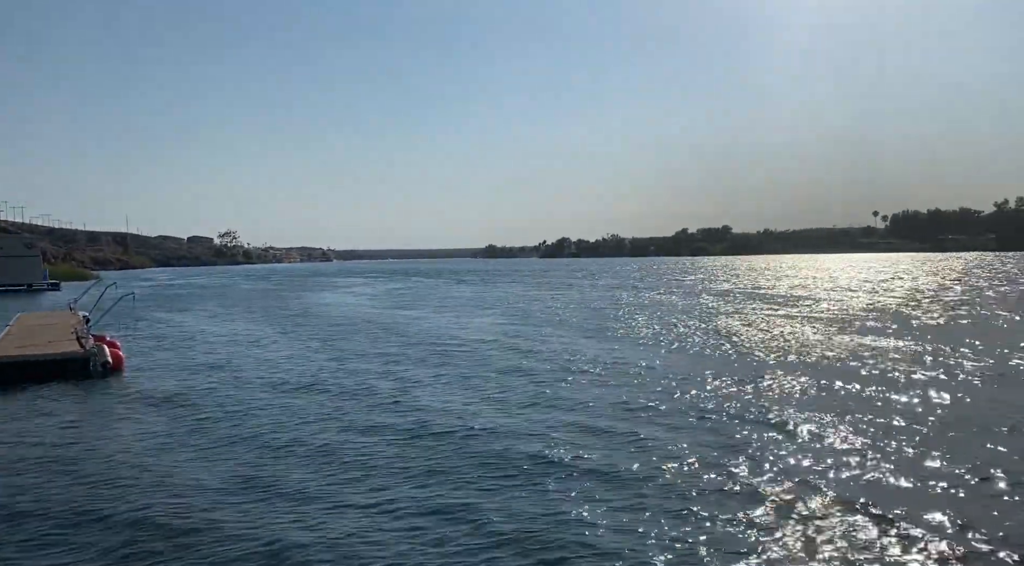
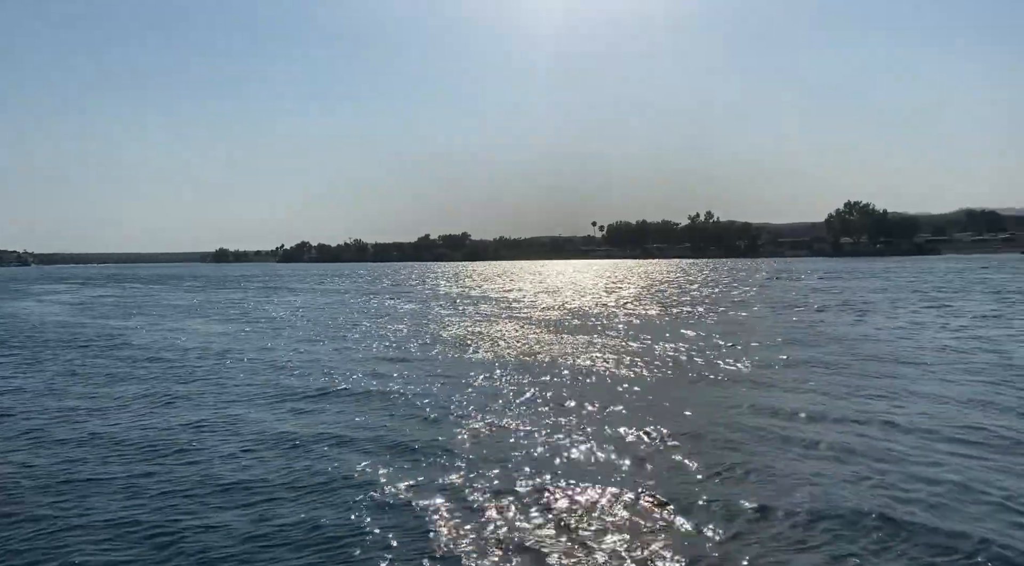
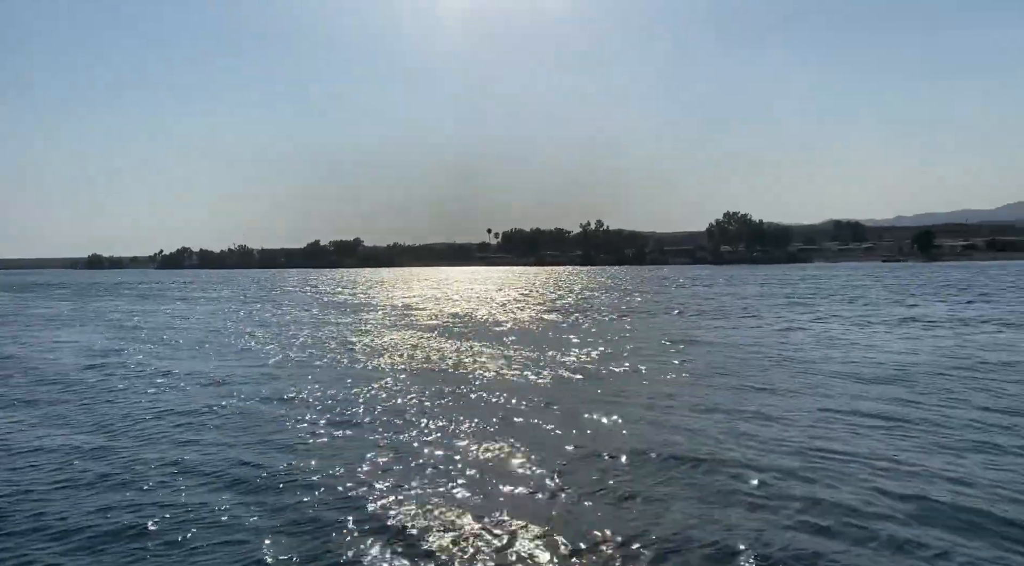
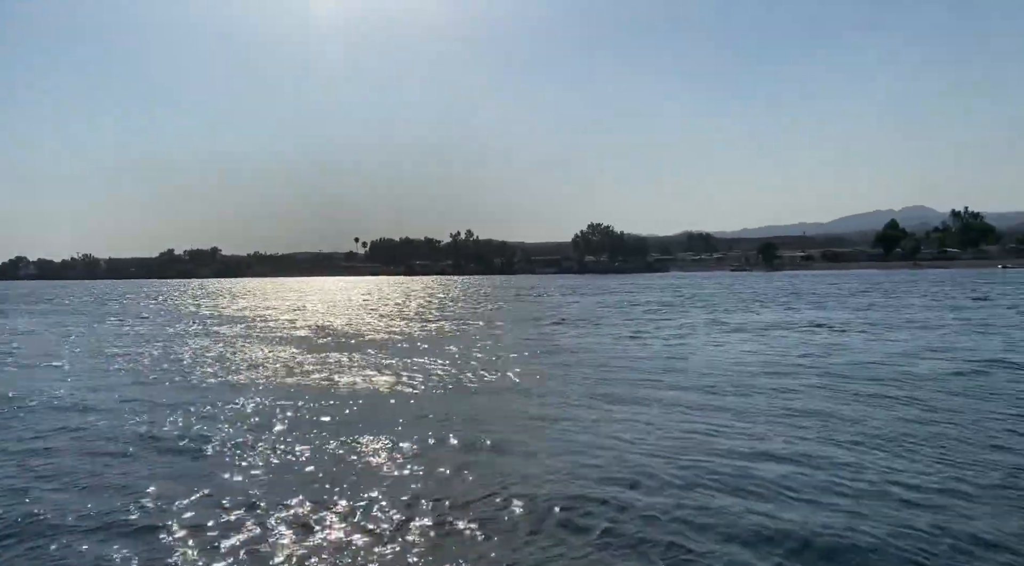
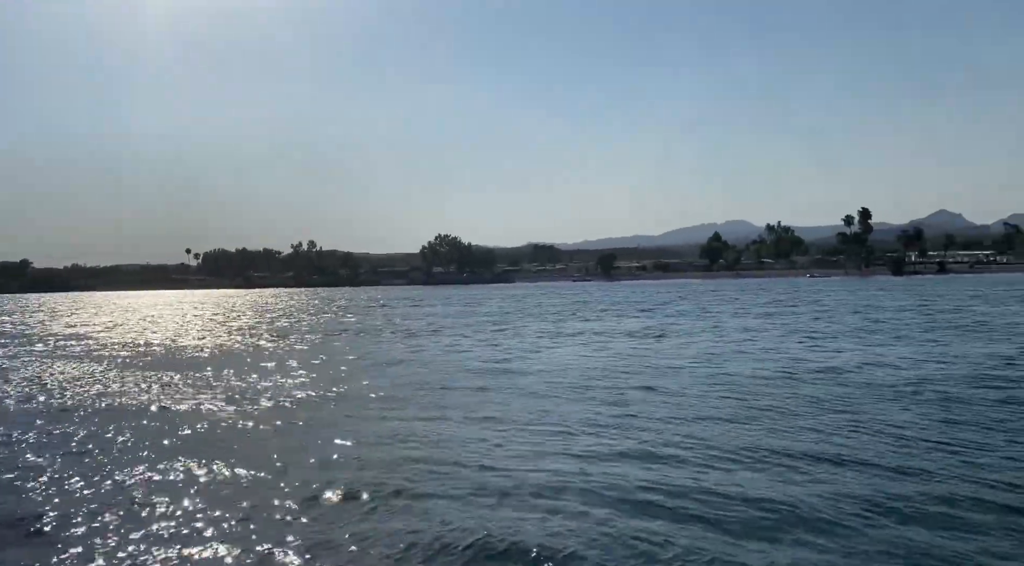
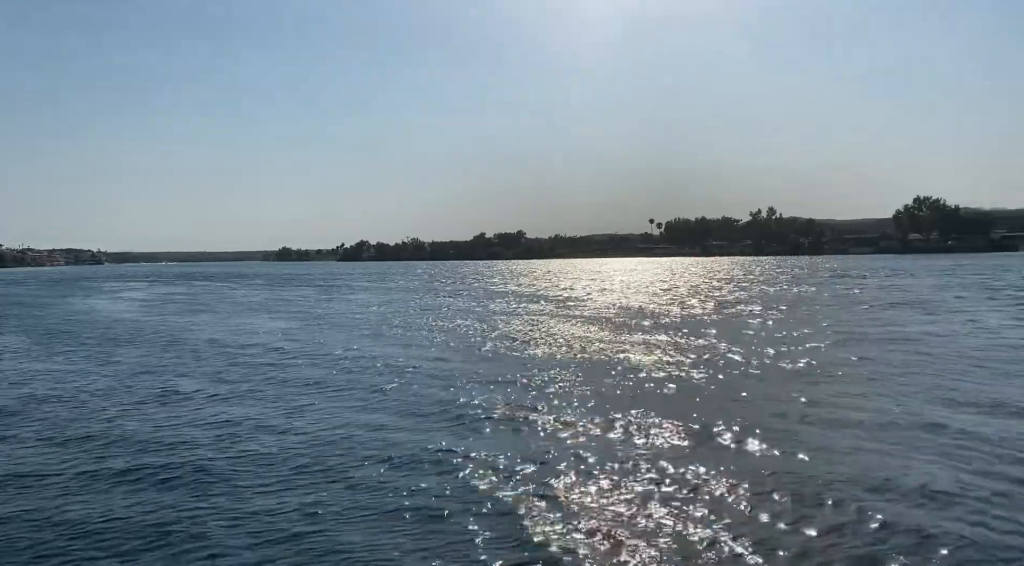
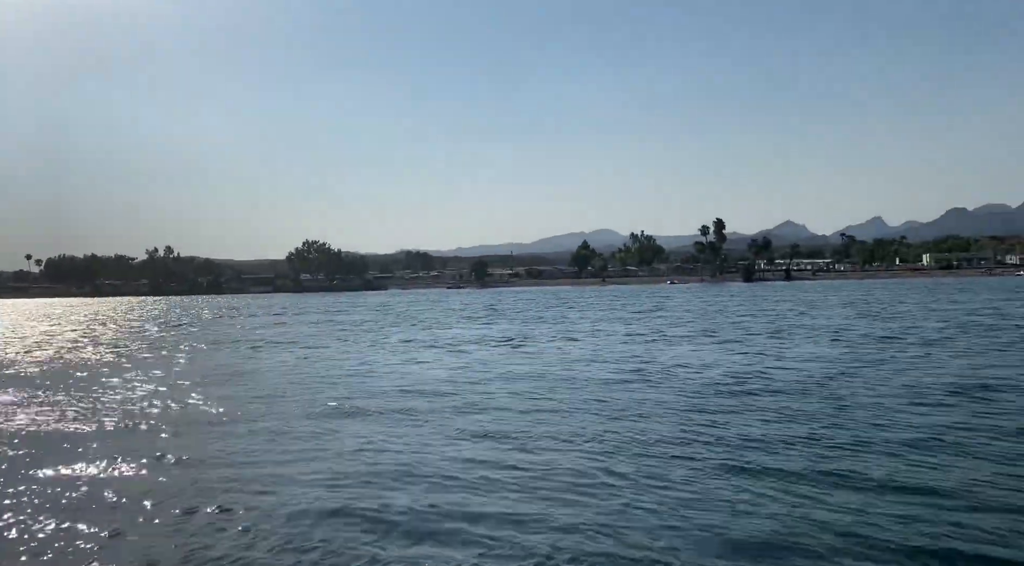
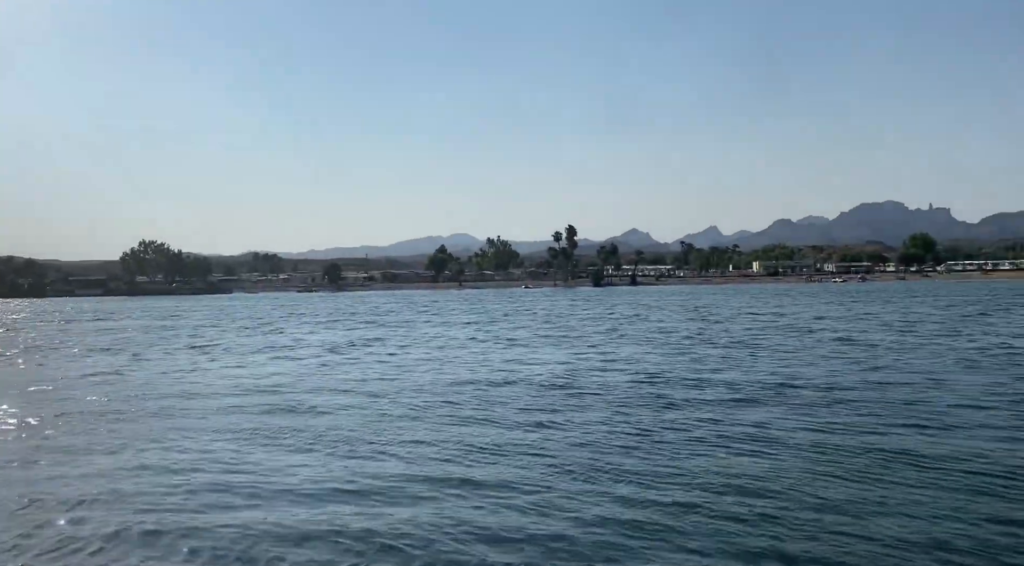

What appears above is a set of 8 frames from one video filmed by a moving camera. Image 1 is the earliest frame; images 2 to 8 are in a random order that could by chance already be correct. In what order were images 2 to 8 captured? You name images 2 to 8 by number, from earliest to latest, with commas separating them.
6, 2, 3, 4, 5, 7, 8
